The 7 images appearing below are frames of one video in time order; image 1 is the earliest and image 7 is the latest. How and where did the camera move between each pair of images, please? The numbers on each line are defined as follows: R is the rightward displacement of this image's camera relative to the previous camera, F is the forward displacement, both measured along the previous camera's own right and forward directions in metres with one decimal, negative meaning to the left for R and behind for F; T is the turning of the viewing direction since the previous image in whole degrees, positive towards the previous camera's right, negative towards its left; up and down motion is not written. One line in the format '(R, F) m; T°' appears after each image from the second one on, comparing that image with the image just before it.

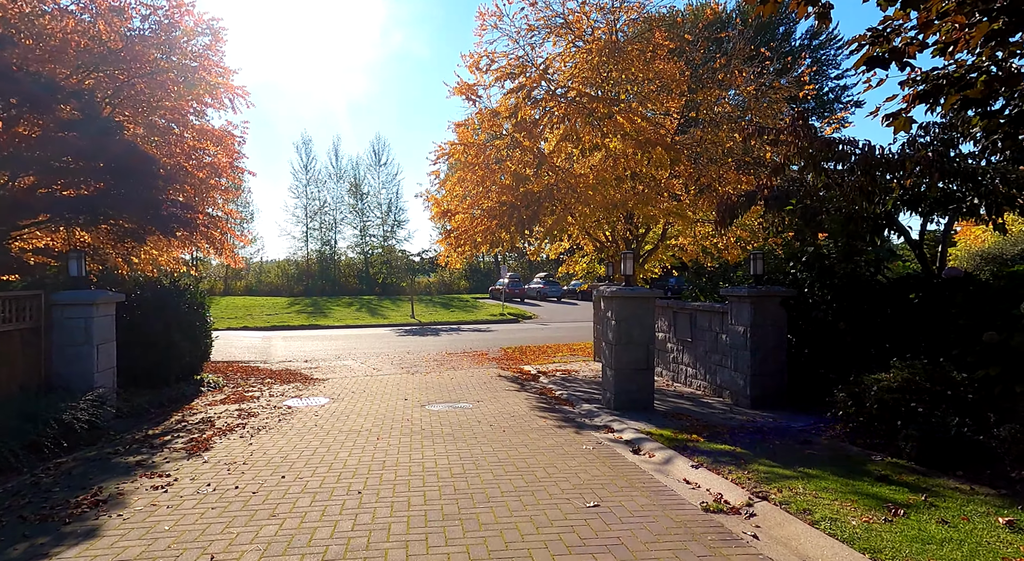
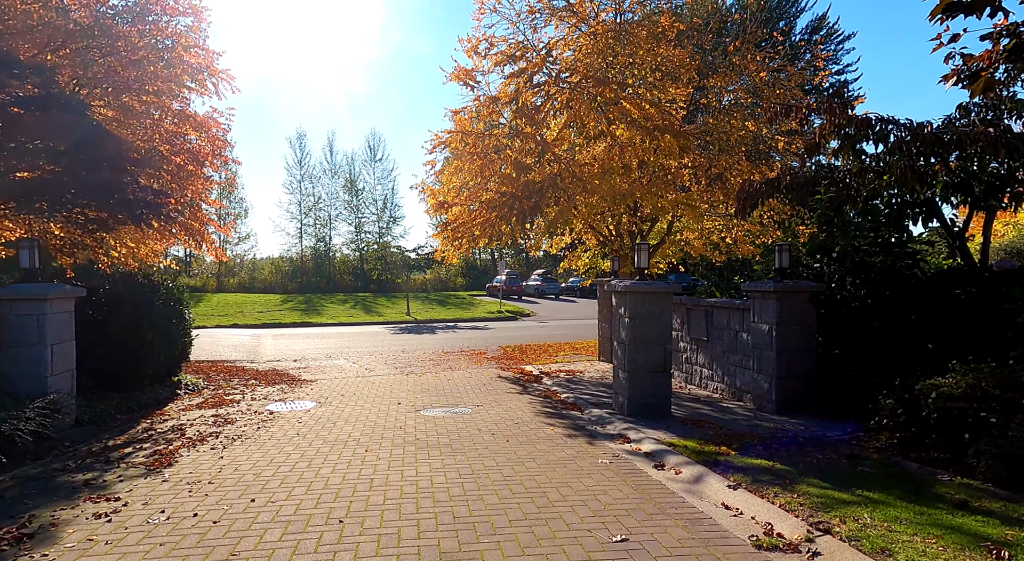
(-0.1, +0.7) m; 0°
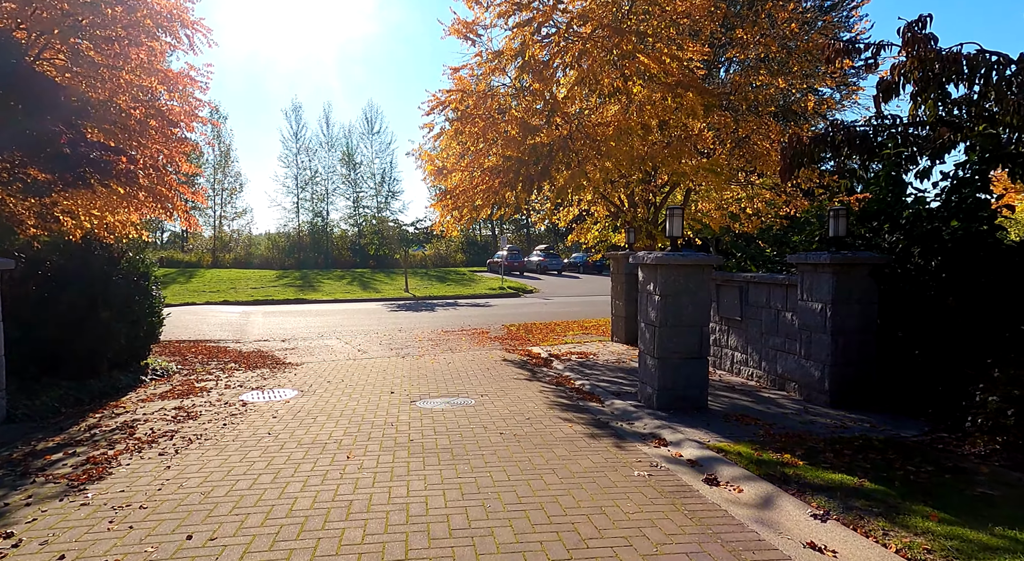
(-0.1, +1.1) m; 0°
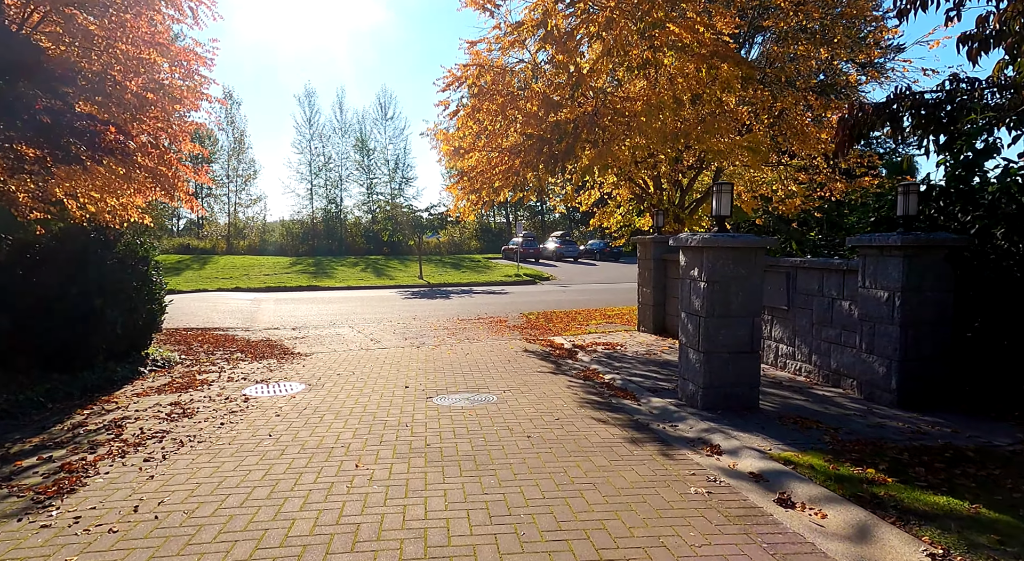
(-0.1, +0.7) m; -1°
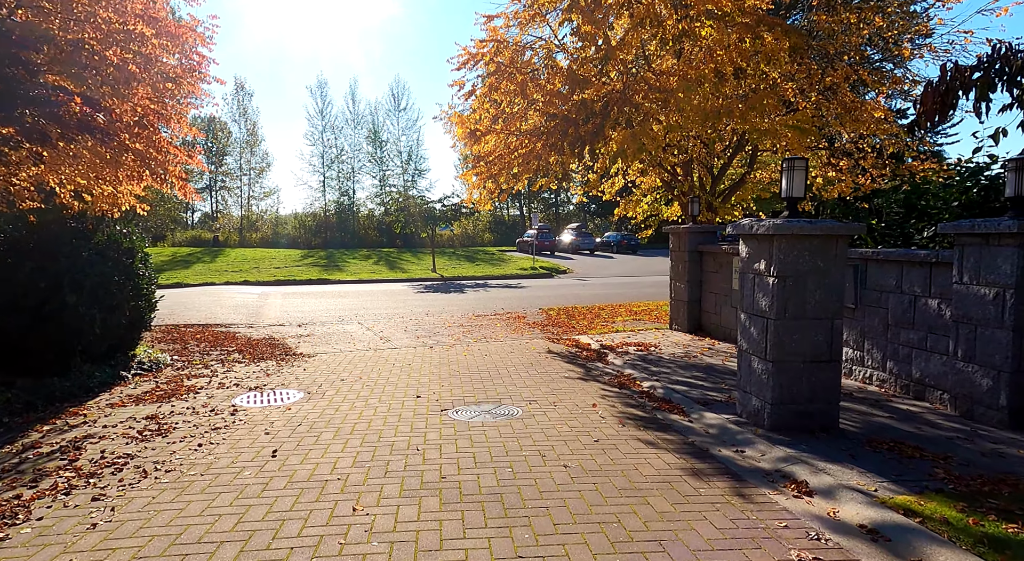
(-0.1, +0.9) m; -1°
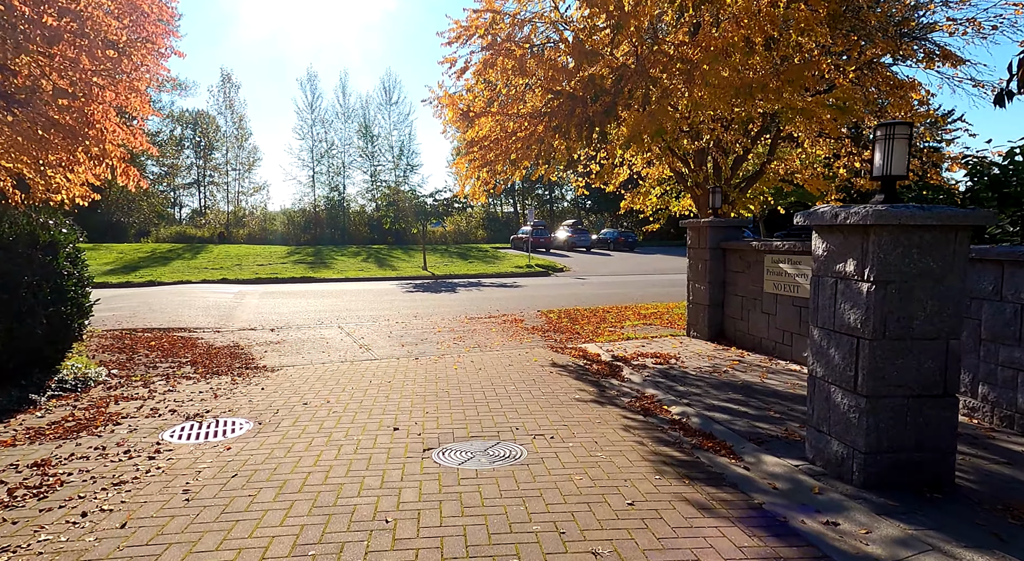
(-0.1, +1.3) m; +1°
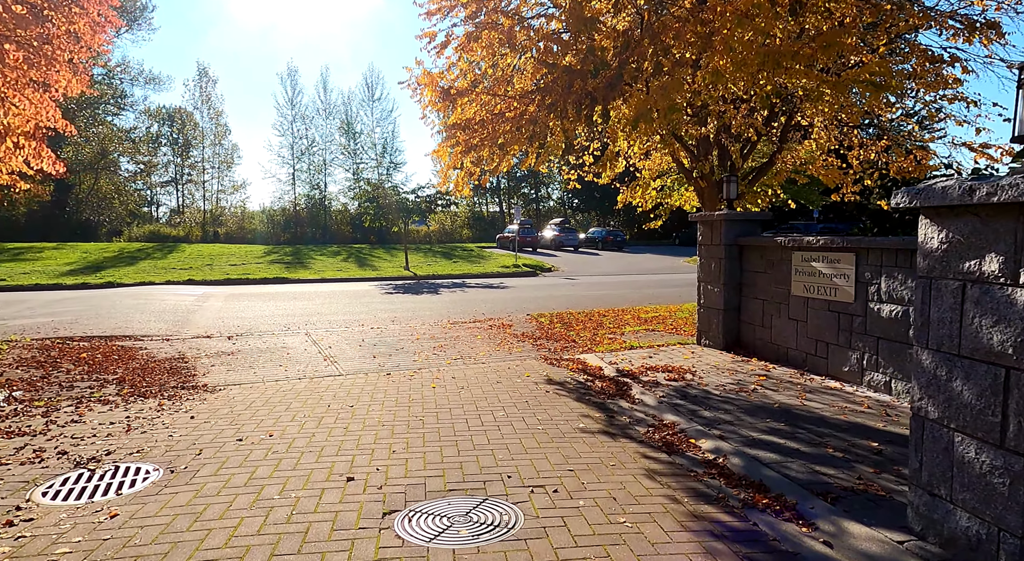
(0.0, +1.2) m; +1°
